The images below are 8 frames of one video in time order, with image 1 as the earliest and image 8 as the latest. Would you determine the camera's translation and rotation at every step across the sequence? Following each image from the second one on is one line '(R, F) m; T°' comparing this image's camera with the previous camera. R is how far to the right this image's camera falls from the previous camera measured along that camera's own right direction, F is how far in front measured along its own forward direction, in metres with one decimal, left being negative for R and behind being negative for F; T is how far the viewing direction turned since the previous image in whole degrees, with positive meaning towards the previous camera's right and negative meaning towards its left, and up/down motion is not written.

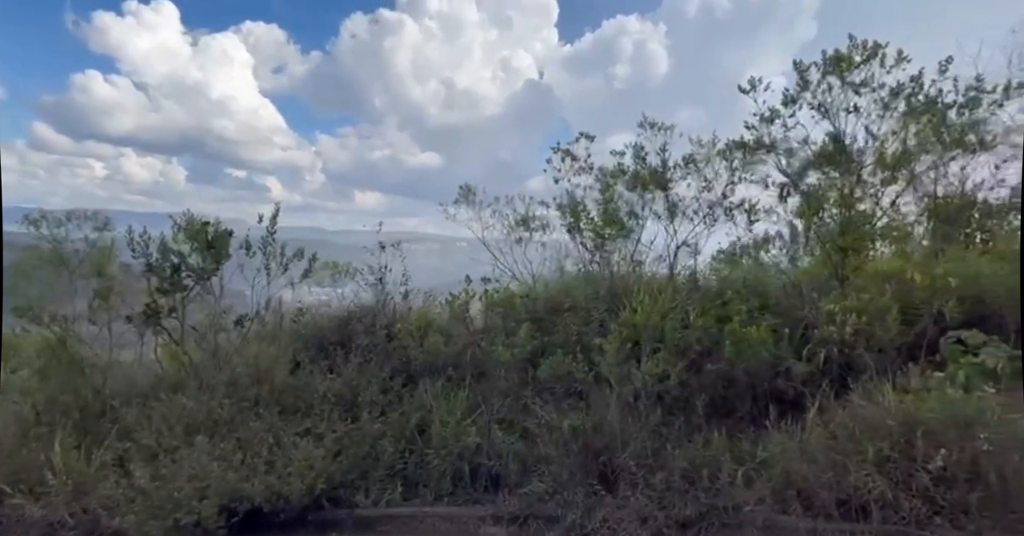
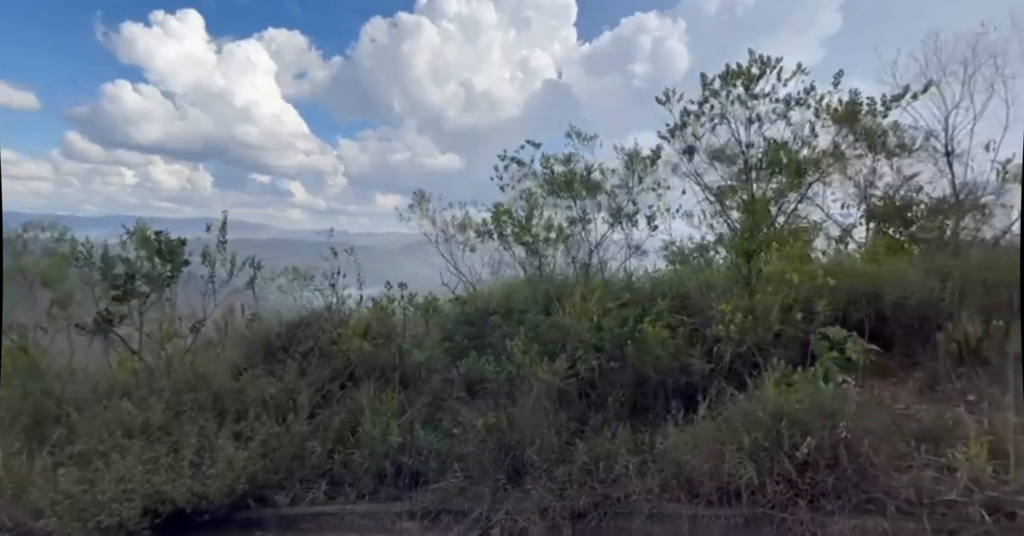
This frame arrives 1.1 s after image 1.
(+0.4, -0.1) m; +1°
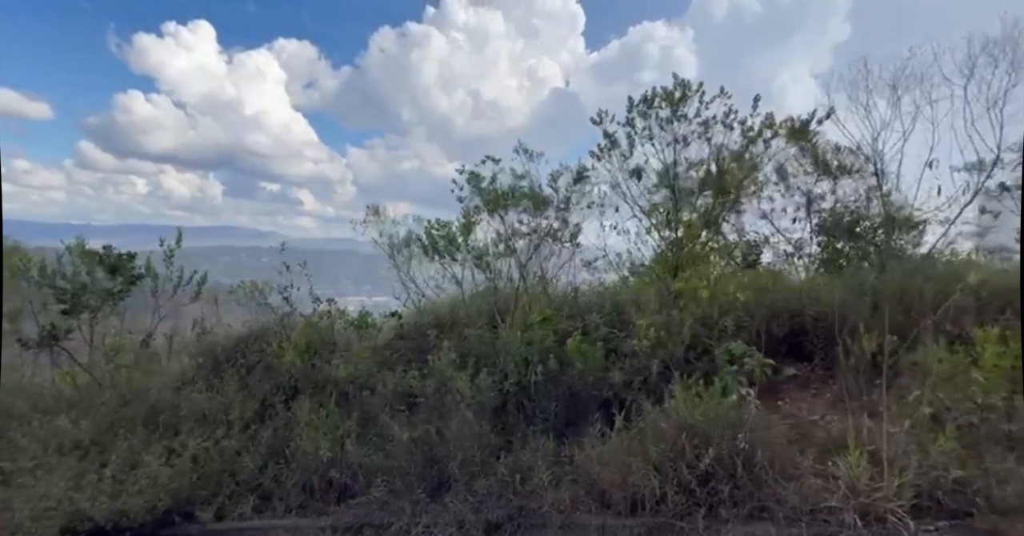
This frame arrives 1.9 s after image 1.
(+0.3, -0.1) m; +2°
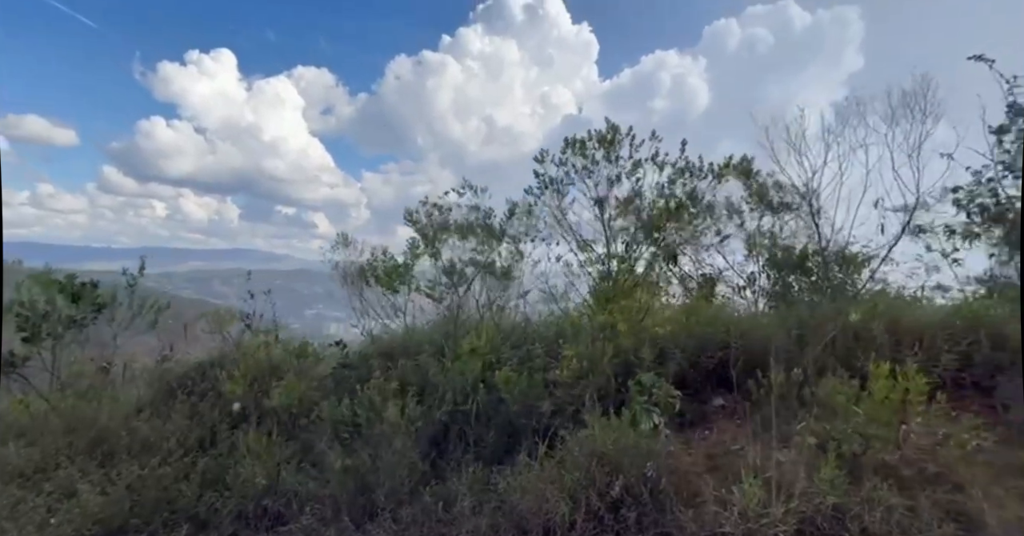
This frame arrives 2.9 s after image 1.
(+0.3, -0.1) m; +1°
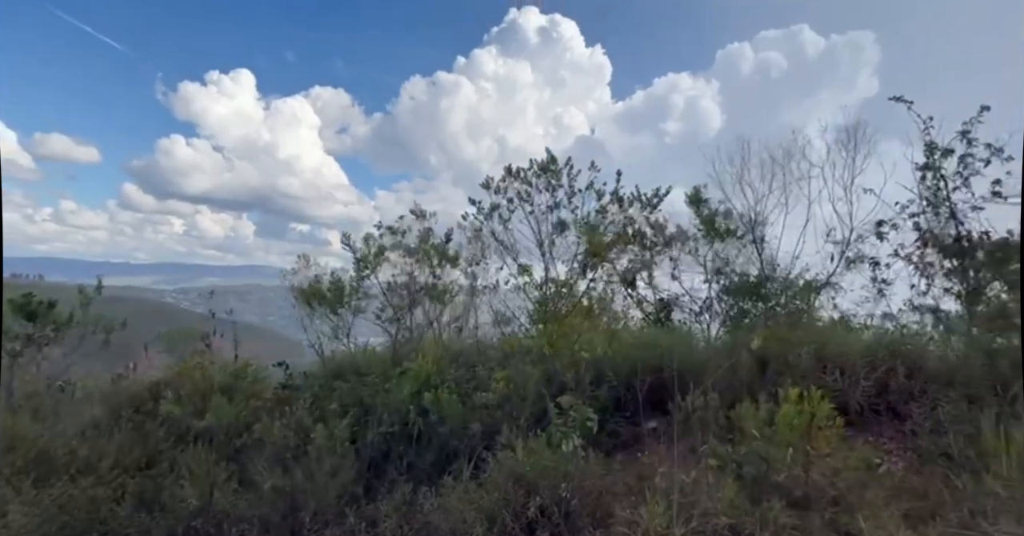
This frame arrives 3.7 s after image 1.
(+0.3, -0.1) m; +1°
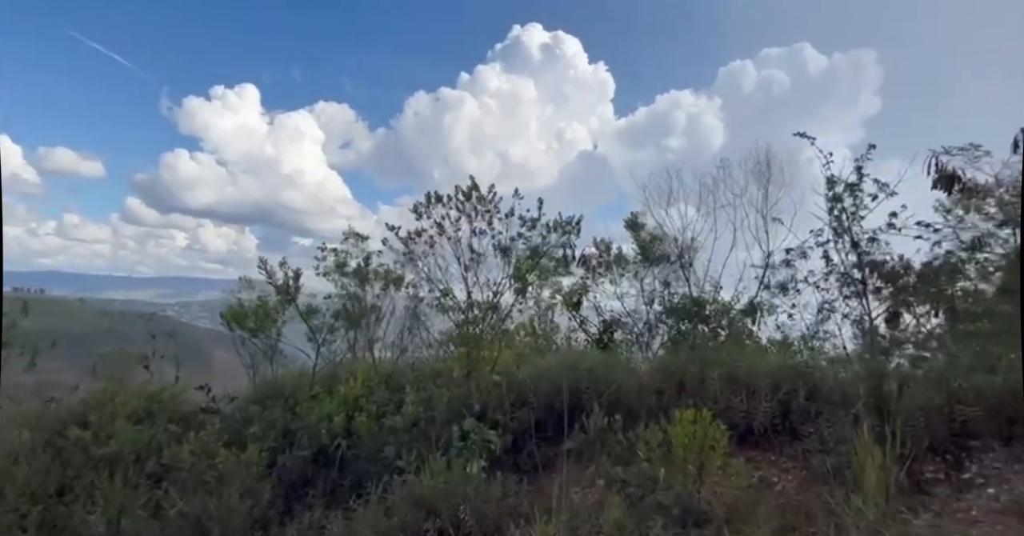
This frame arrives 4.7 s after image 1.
(+0.3, -0.1) m; +2°
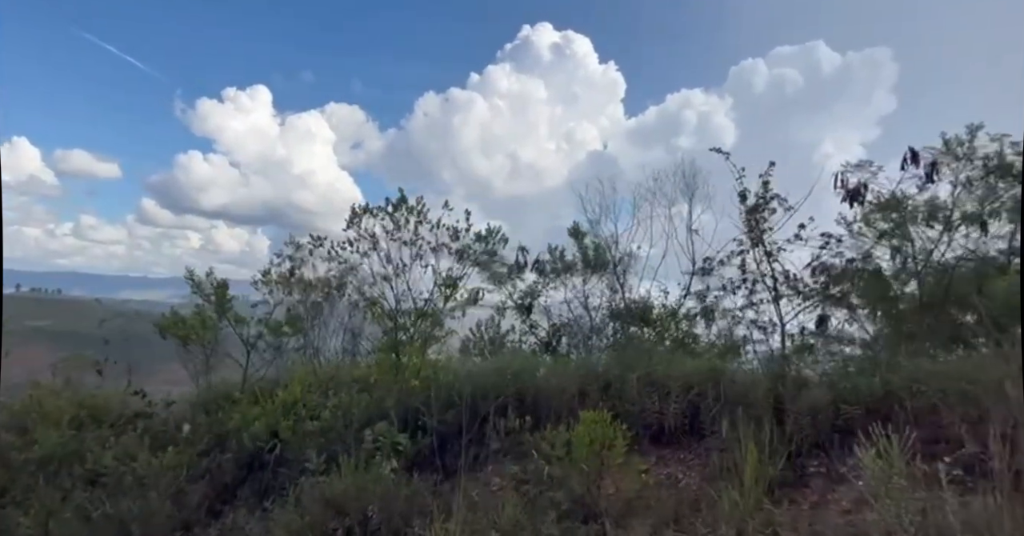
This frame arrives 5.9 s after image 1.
(+0.4, -0.2) m; +2°
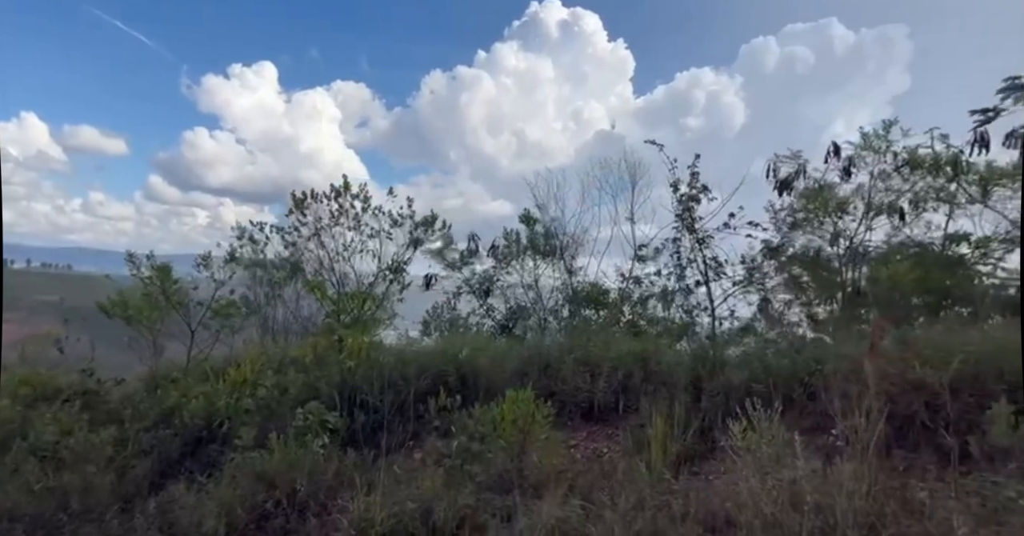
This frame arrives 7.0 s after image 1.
(+0.3, -0.1) m; +2°
